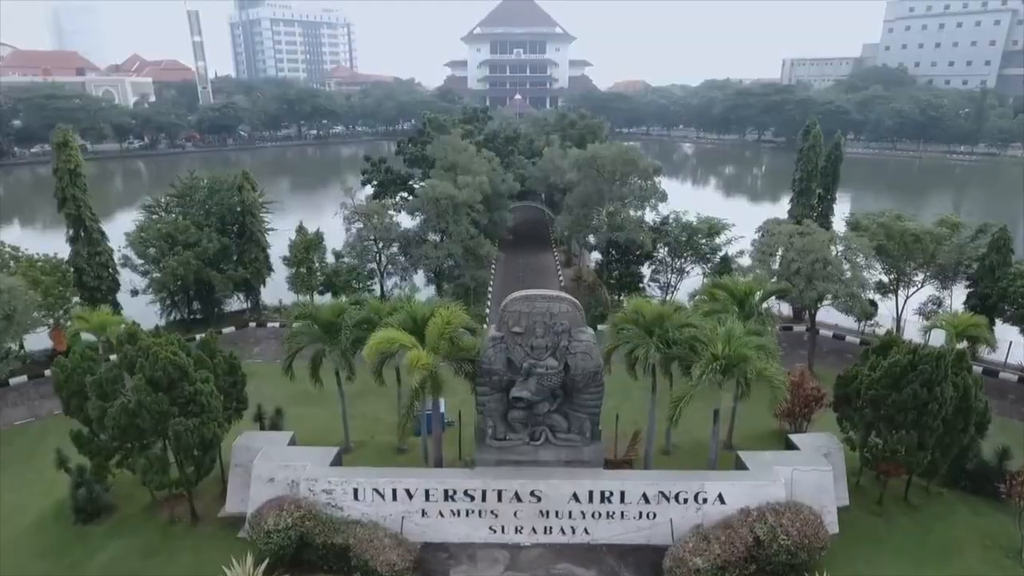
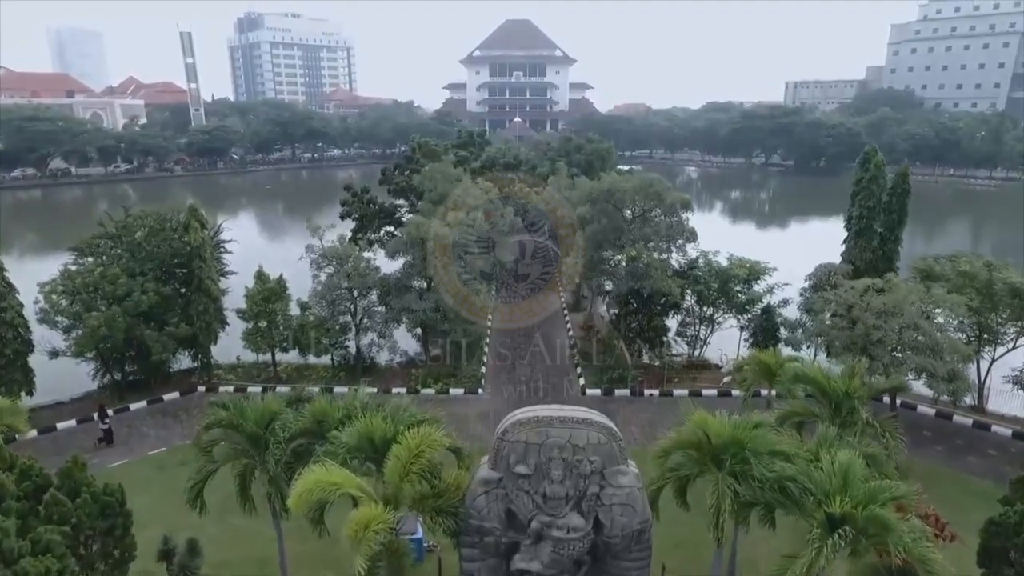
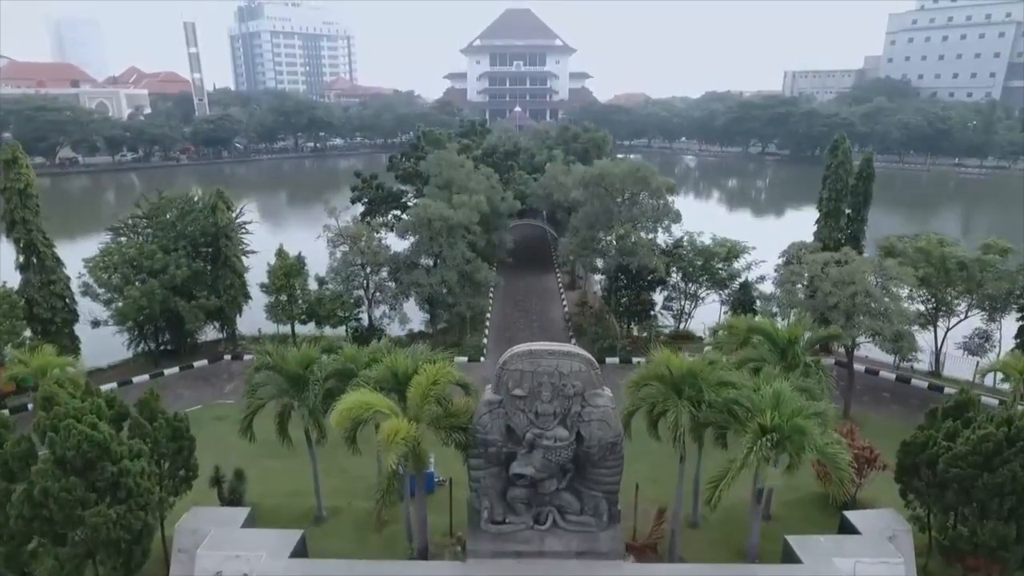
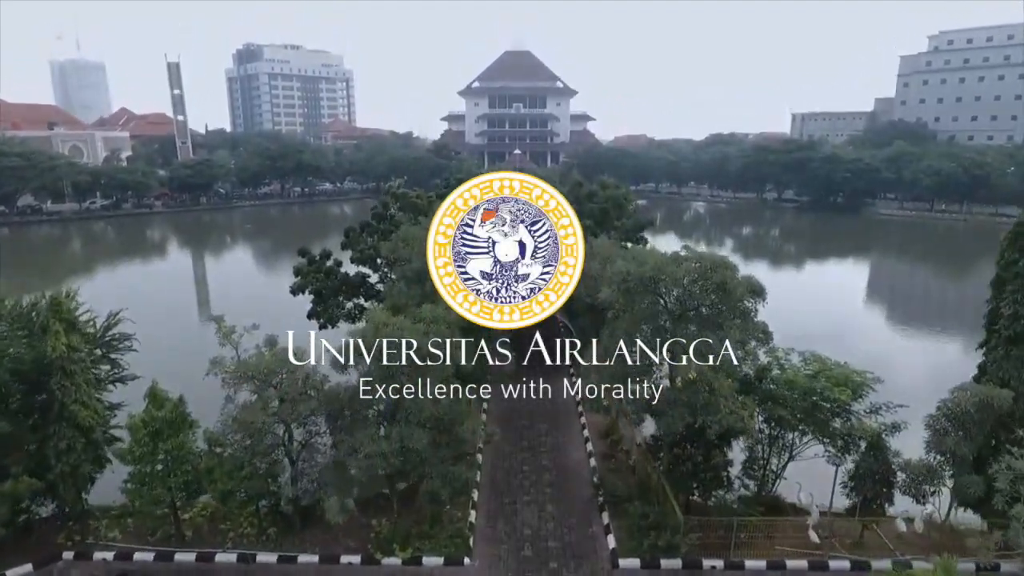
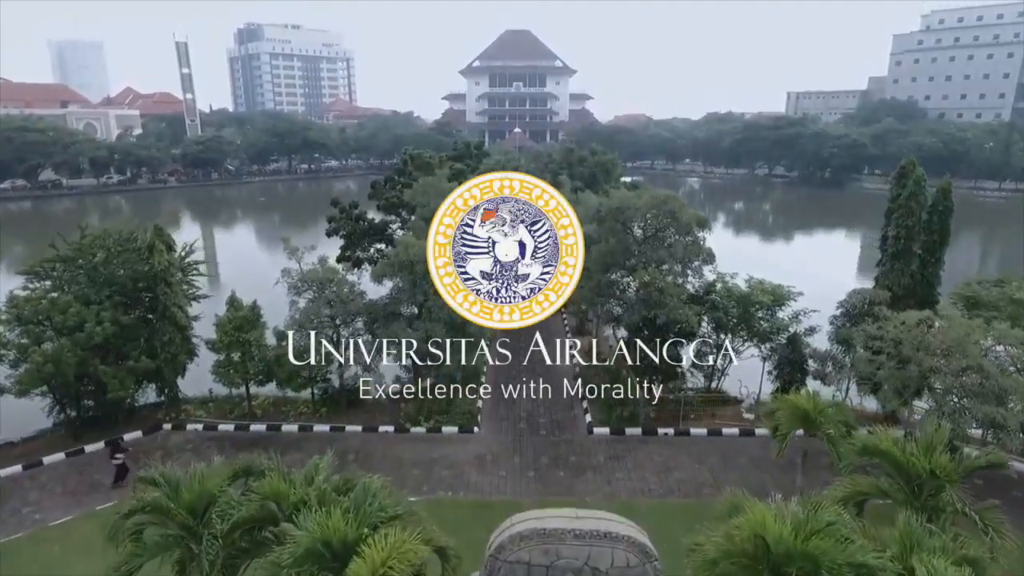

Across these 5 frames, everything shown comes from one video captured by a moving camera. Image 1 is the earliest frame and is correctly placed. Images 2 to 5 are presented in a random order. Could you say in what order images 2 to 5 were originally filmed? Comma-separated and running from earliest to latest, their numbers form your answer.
3, 2, 5, 4
